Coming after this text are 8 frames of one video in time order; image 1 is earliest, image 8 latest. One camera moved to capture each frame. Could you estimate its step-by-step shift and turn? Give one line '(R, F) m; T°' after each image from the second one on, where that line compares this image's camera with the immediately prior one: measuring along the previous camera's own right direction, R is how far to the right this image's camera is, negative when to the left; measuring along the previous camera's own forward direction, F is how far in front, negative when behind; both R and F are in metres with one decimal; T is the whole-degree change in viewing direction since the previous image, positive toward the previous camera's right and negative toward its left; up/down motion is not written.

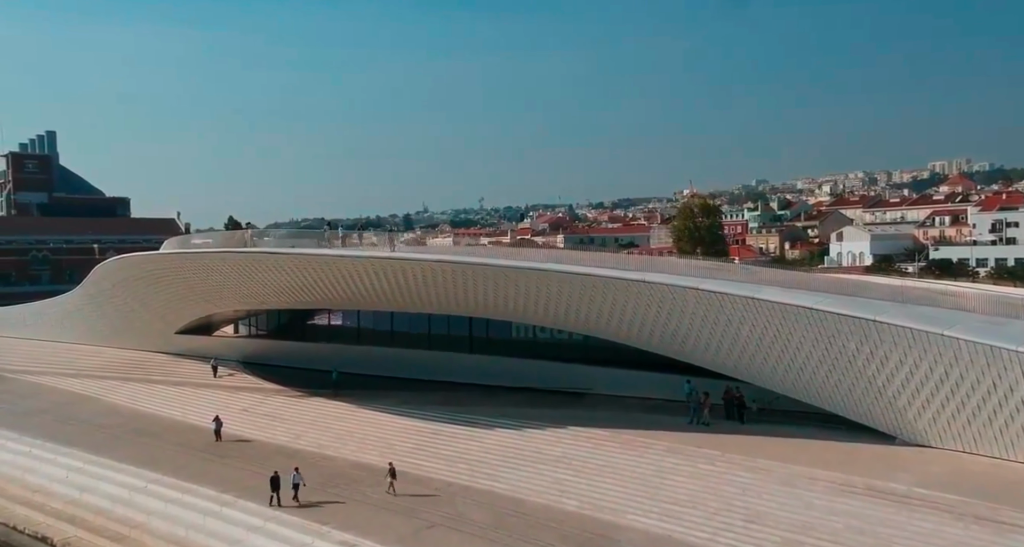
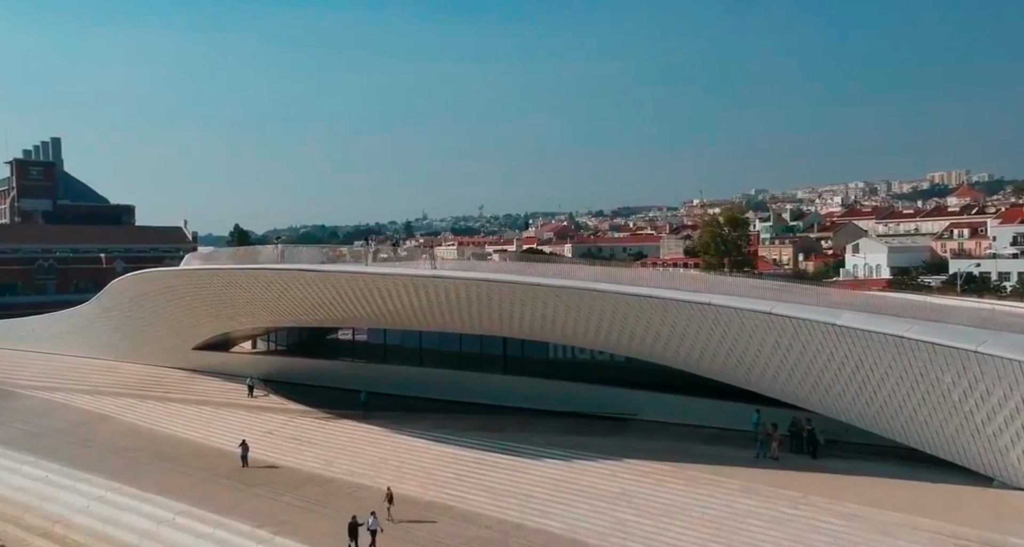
(-0.7, +0.8) m; 0°
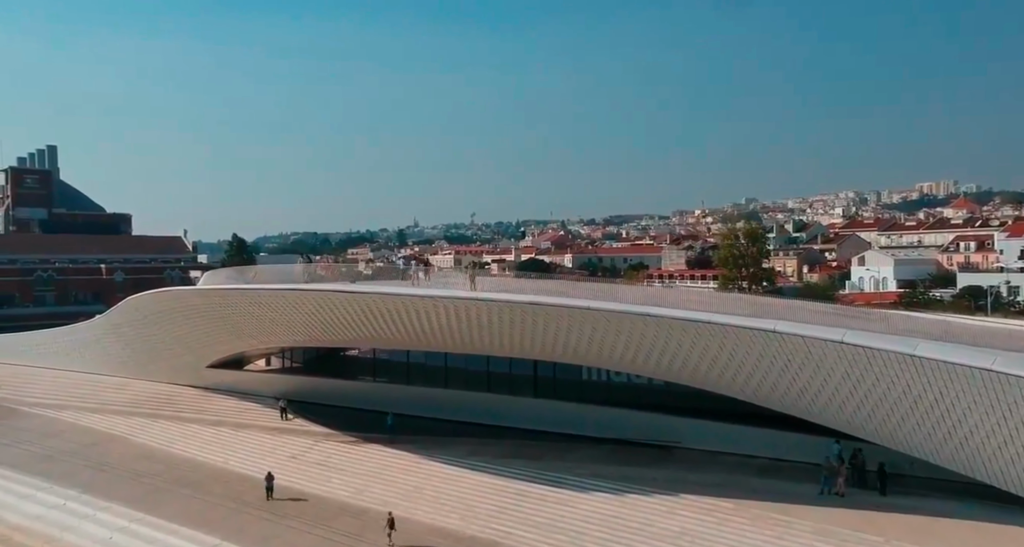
(-0.8, +0.6) m; +1°
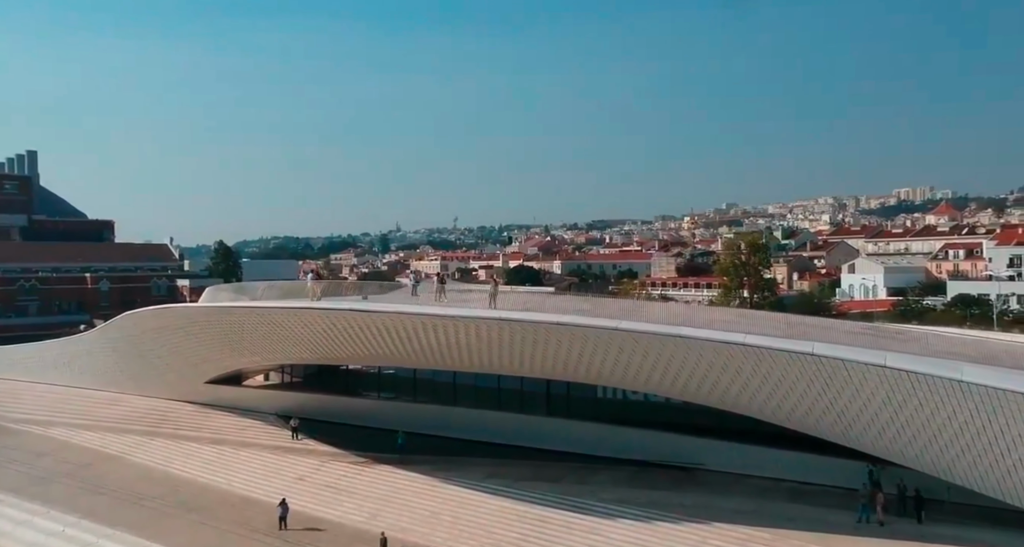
(-0.6, +0.4) m; +1°
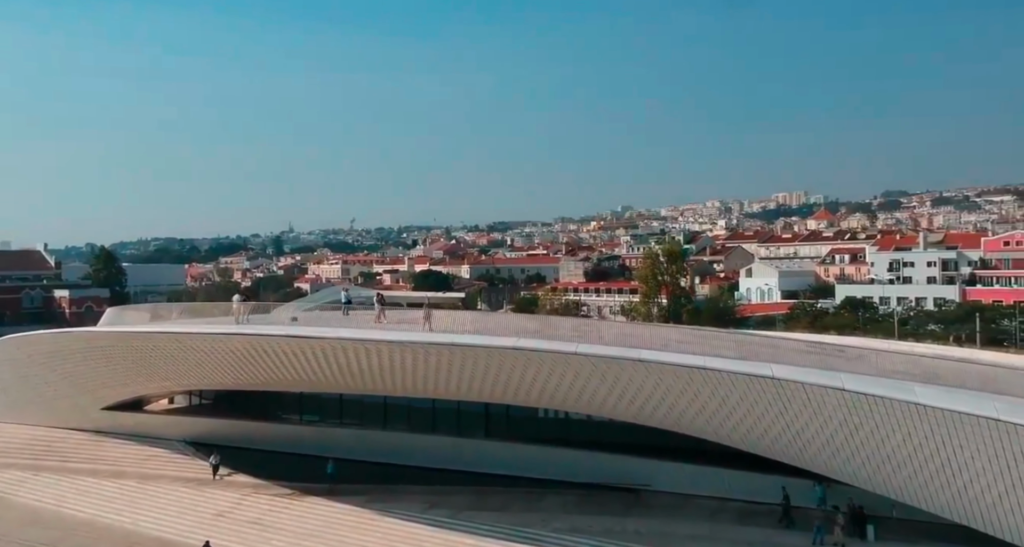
(-0.6, +0.7) m; +7°
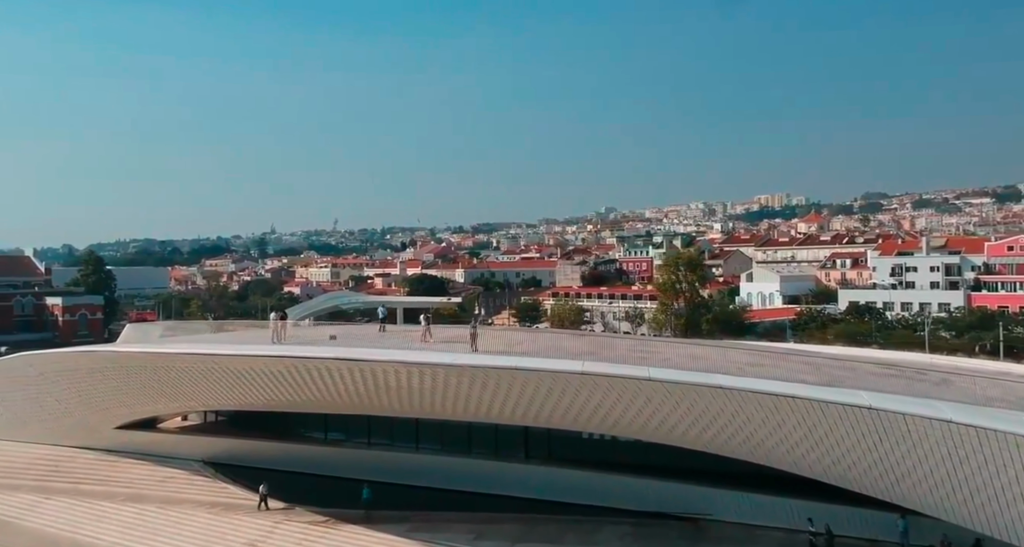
(-1.0, +0.8) m; +1°
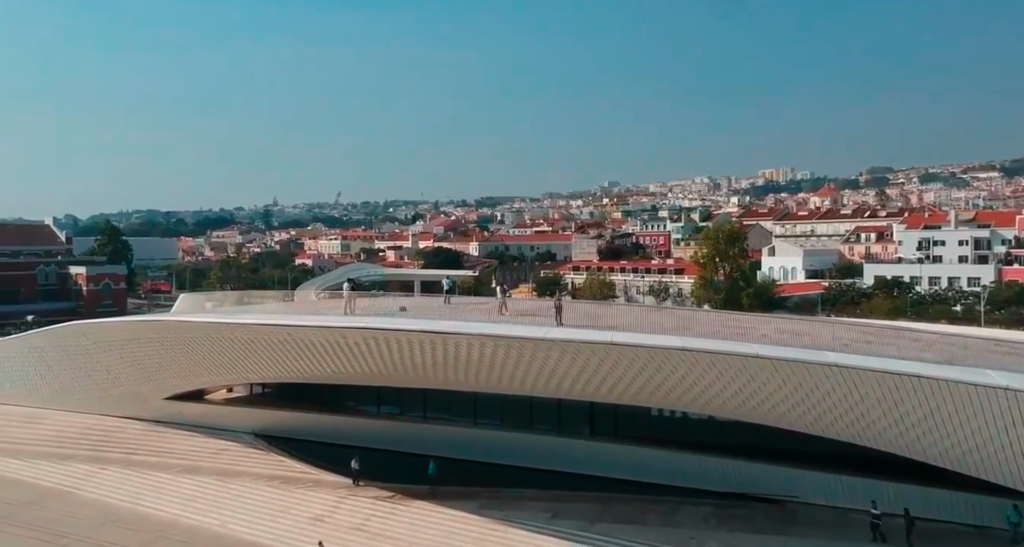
(-1.1, +0.5) m; 0°
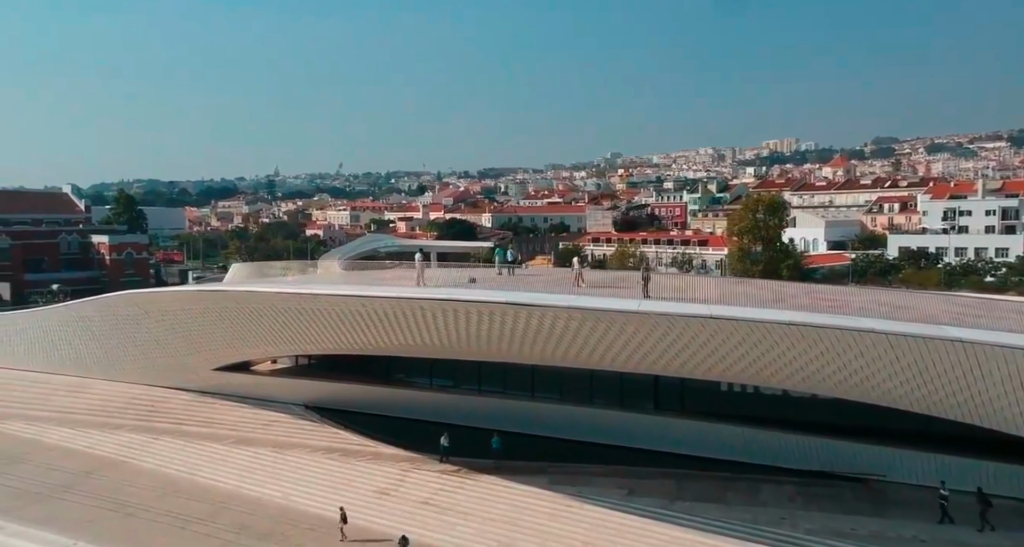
(-1.0, +0.4) m; 0°
